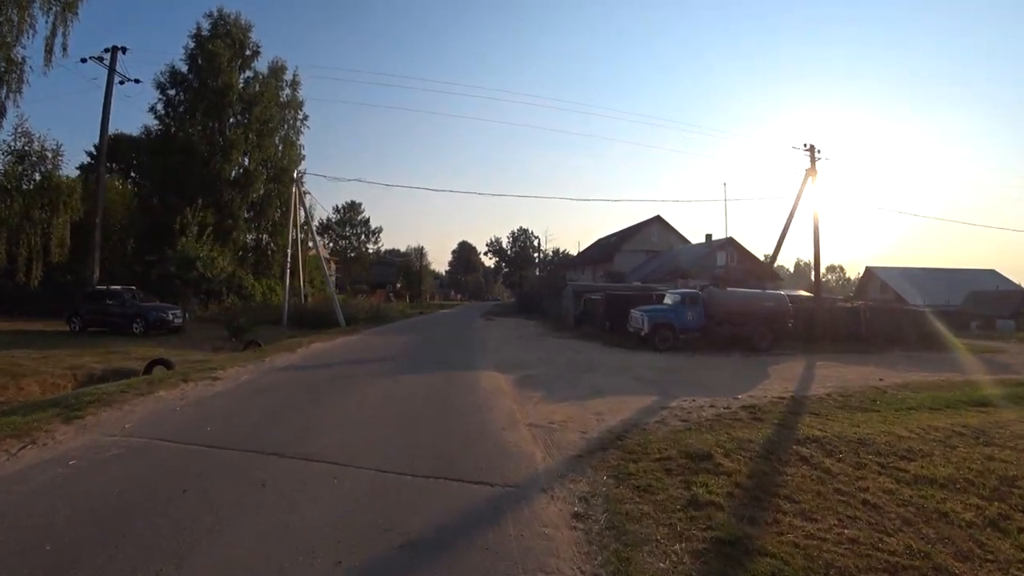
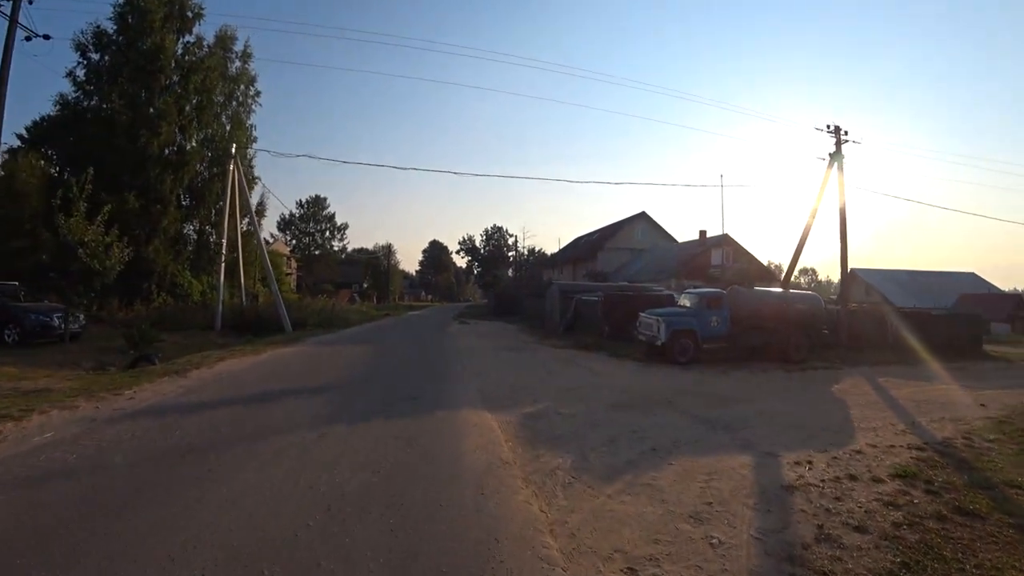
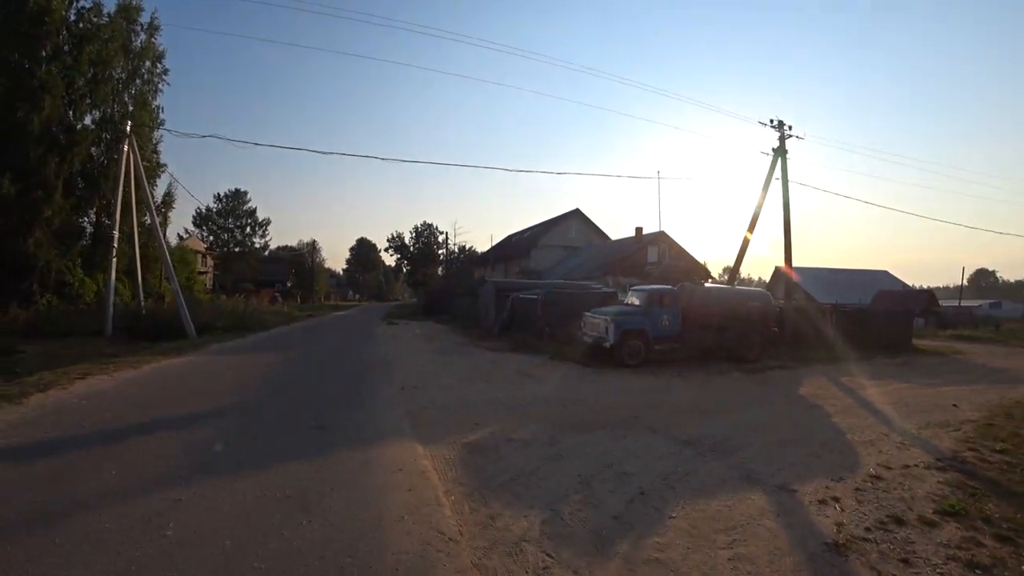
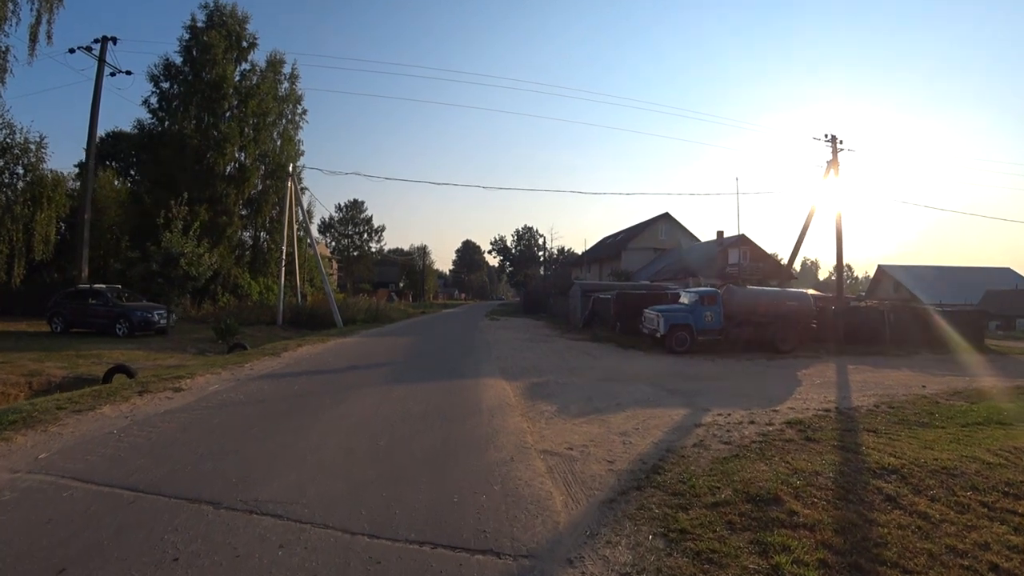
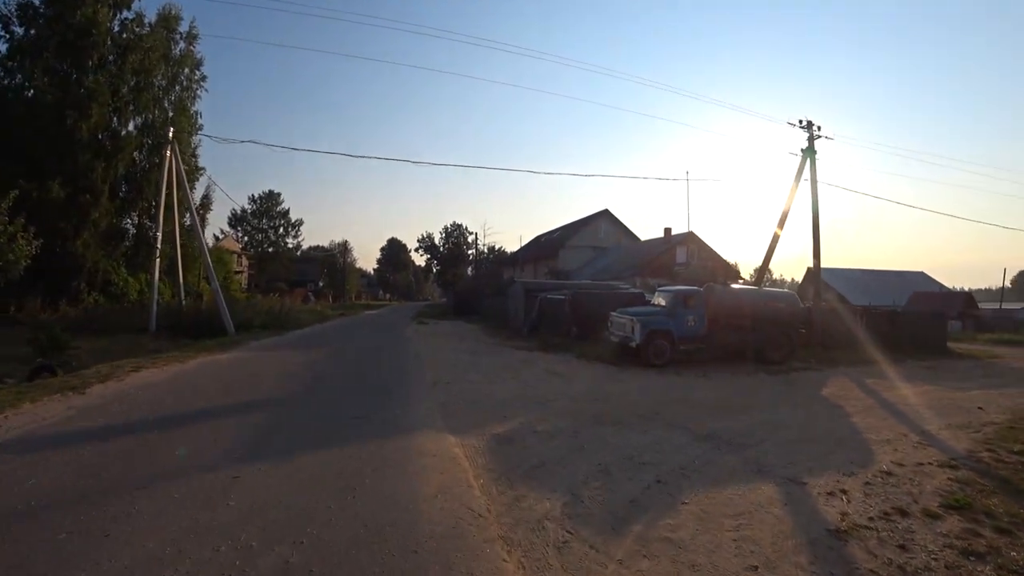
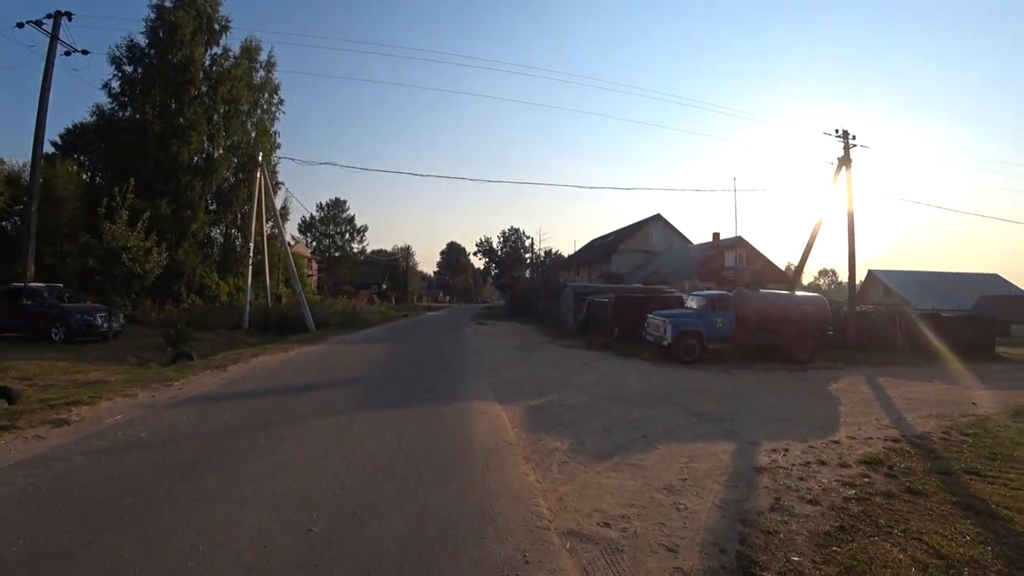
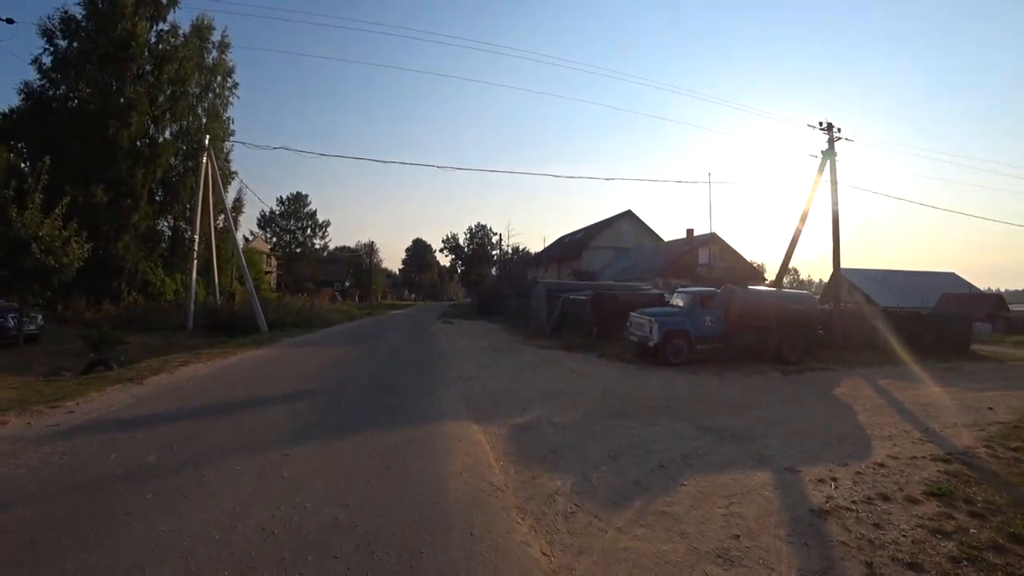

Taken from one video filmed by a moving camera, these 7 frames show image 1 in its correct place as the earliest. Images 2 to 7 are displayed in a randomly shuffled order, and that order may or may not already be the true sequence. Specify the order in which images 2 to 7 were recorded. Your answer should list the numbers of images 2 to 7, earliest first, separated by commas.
4, 6, 2, 7, 5, 3
